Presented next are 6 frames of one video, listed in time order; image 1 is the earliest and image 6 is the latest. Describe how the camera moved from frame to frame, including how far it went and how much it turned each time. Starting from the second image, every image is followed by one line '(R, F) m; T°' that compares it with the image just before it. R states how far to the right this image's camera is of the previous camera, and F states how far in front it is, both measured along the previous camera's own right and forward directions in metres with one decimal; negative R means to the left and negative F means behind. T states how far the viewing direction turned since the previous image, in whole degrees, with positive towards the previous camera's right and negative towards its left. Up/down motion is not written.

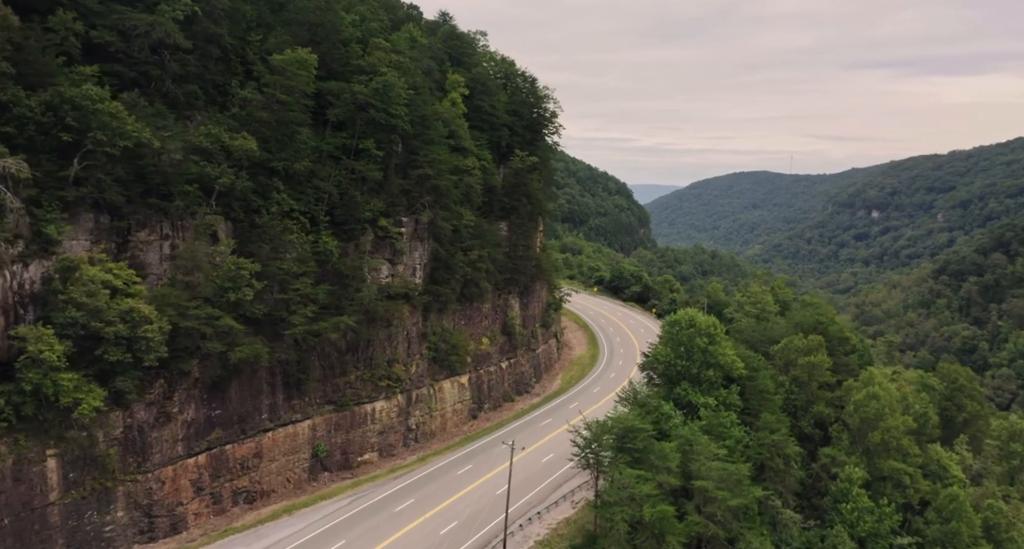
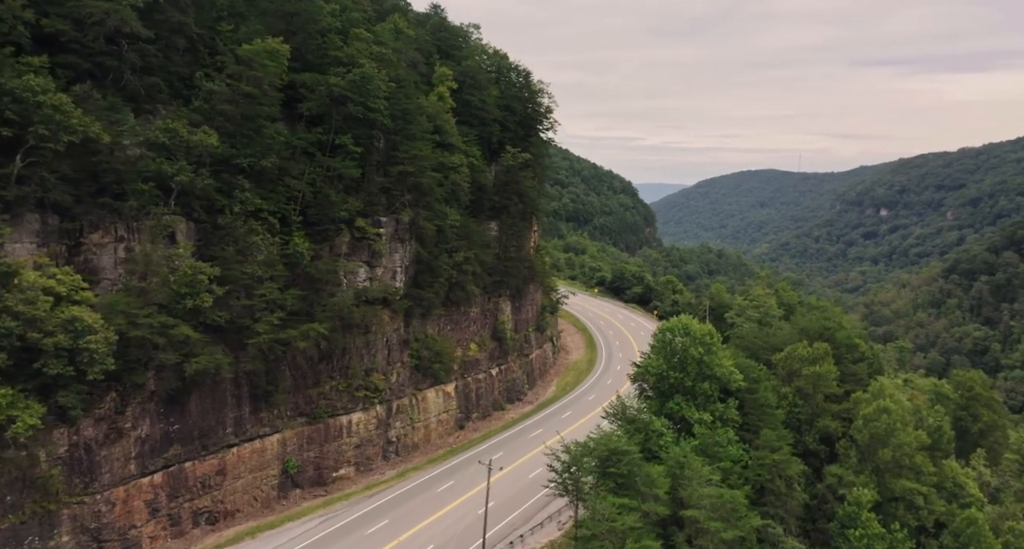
(+1.0, +2.5) m; -1°
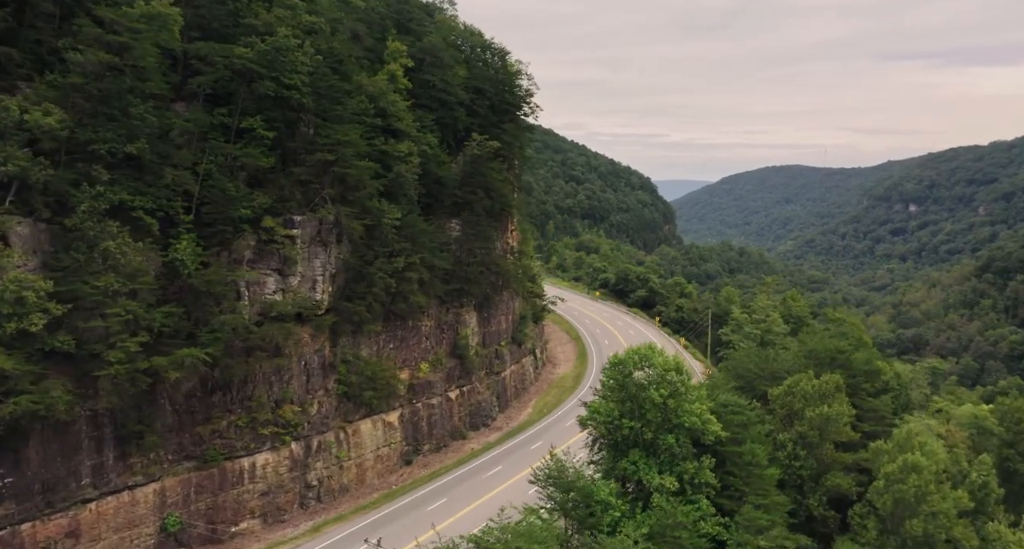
(+3.2, +7.0) m; -2°
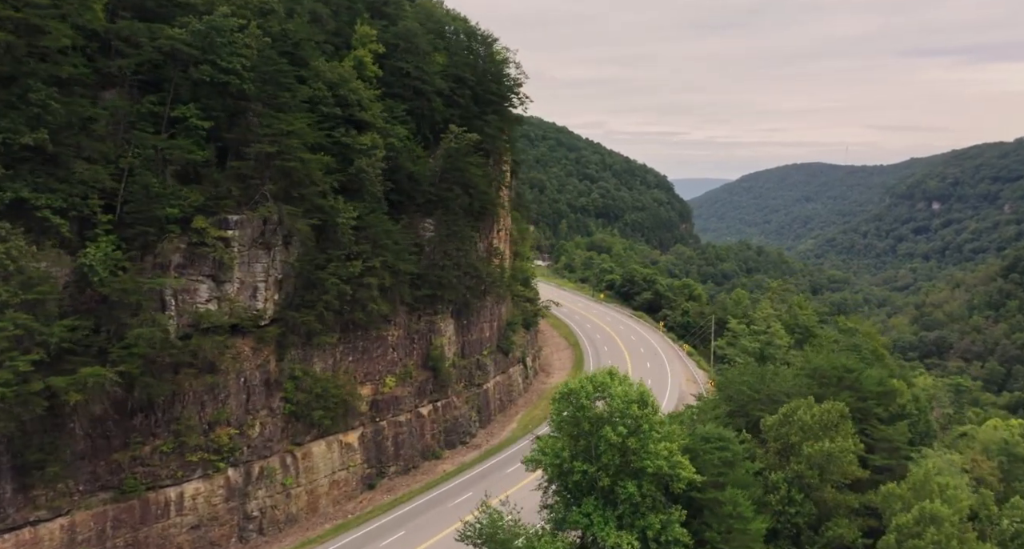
(+2.0, +3.7) m; -1°
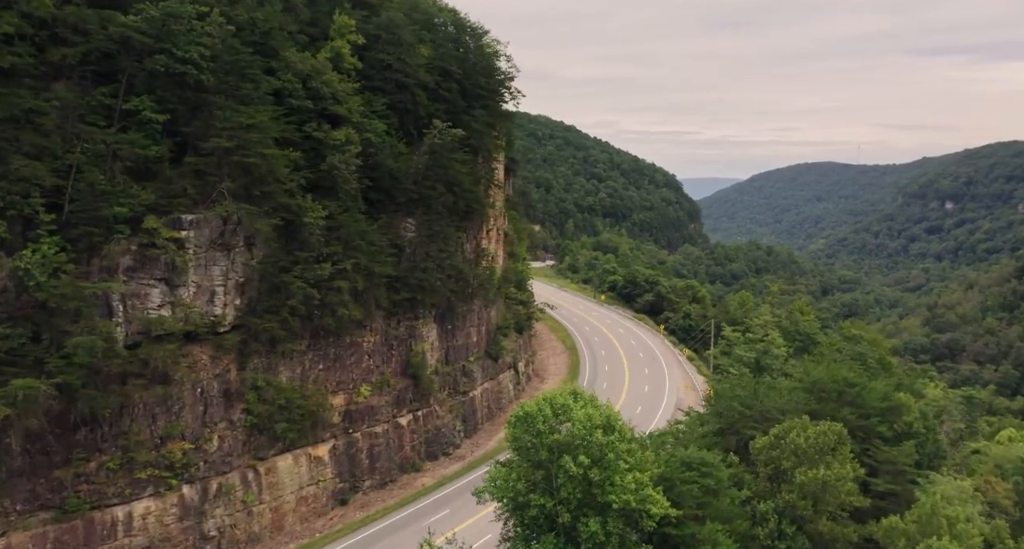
(+1.2, +2.0) m; -1°
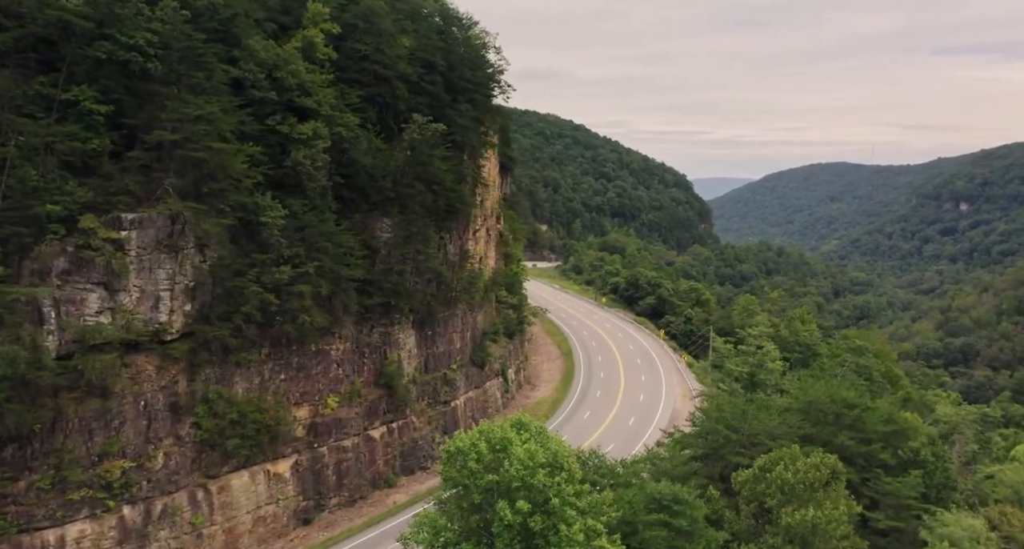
(+1.3, +2.3) m; -1°
